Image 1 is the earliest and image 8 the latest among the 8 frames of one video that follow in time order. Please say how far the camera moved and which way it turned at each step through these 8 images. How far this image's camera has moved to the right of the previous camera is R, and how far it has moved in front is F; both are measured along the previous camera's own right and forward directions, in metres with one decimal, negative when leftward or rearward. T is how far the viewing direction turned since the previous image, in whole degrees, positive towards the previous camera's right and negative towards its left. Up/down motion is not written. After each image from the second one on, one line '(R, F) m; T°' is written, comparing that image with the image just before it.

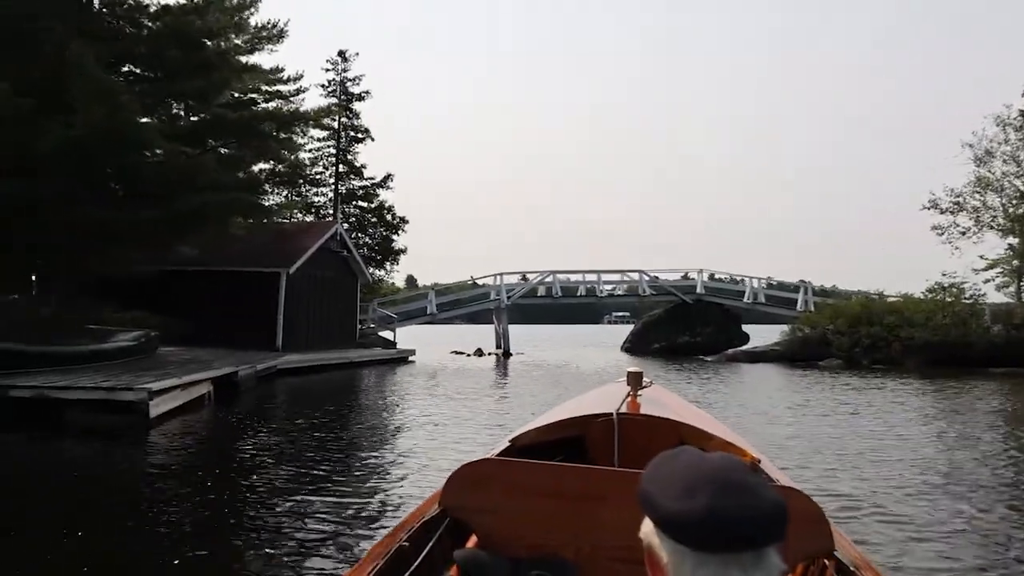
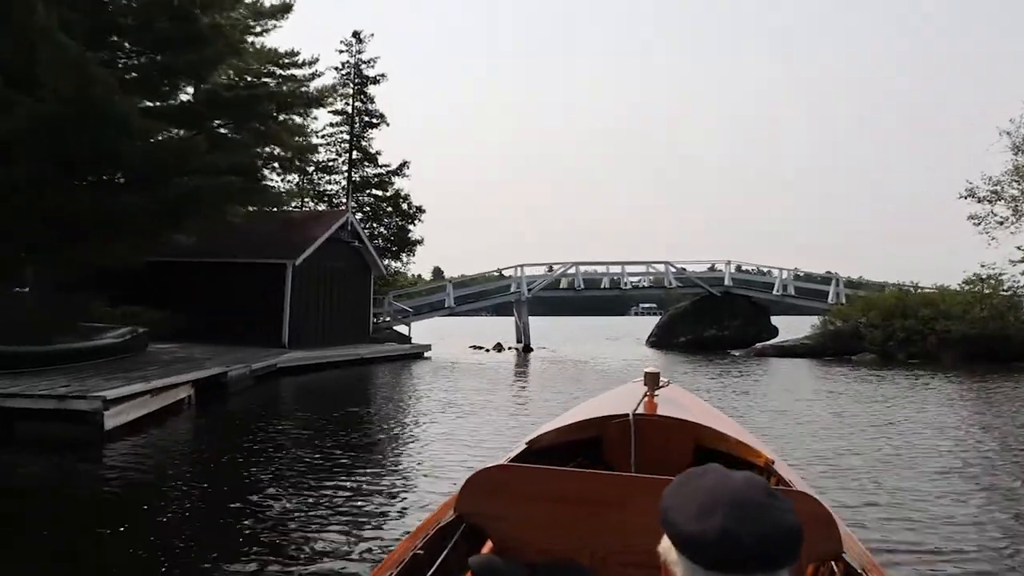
(+0.2, +0.6) m; -2°
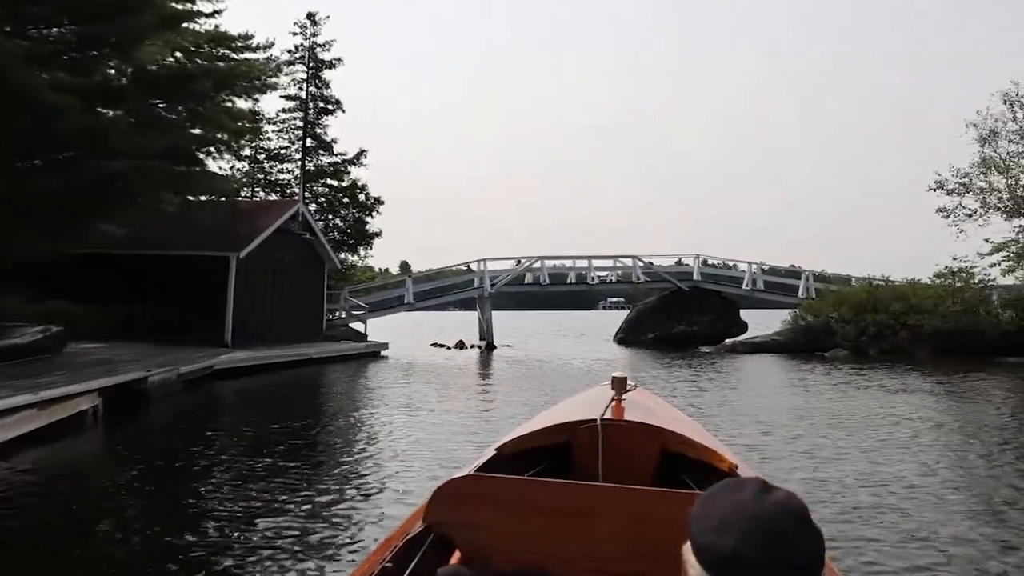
(+0.1, +0.8) m; +2°
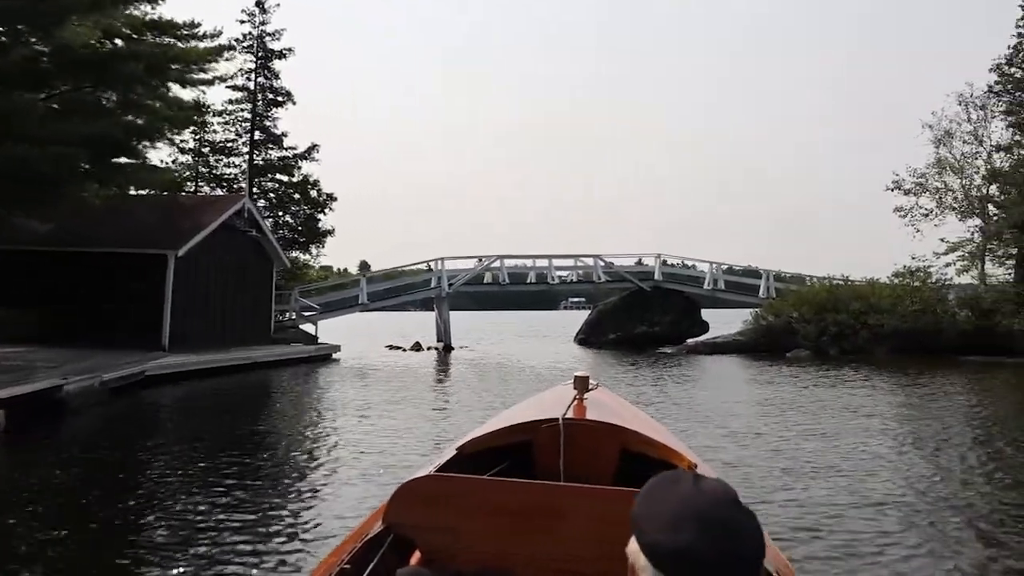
(+0.1, +0.6) m; +3°
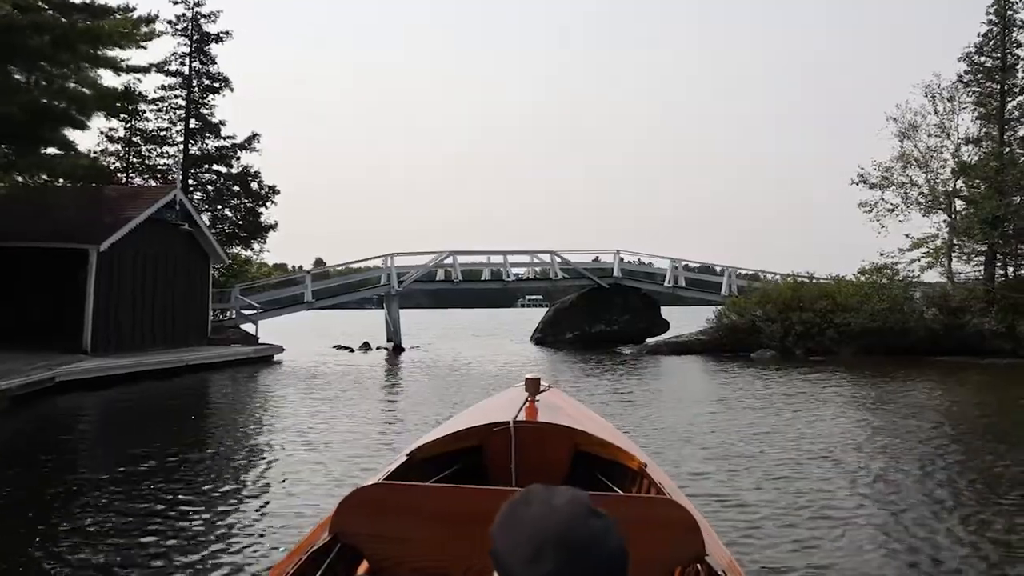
(+0.1, +0.9) m; +3°
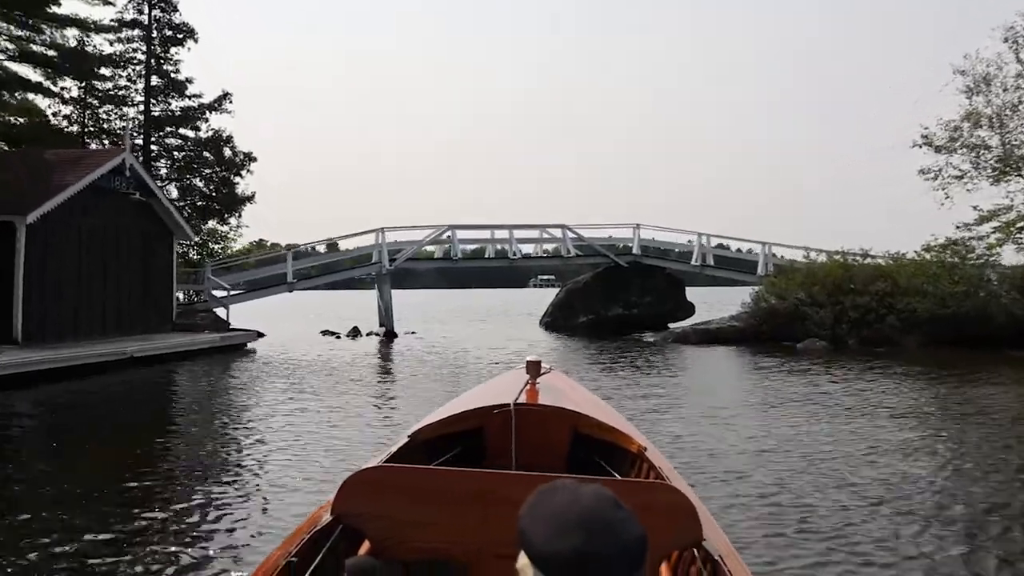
(+0.1, +2.3) m; -1°
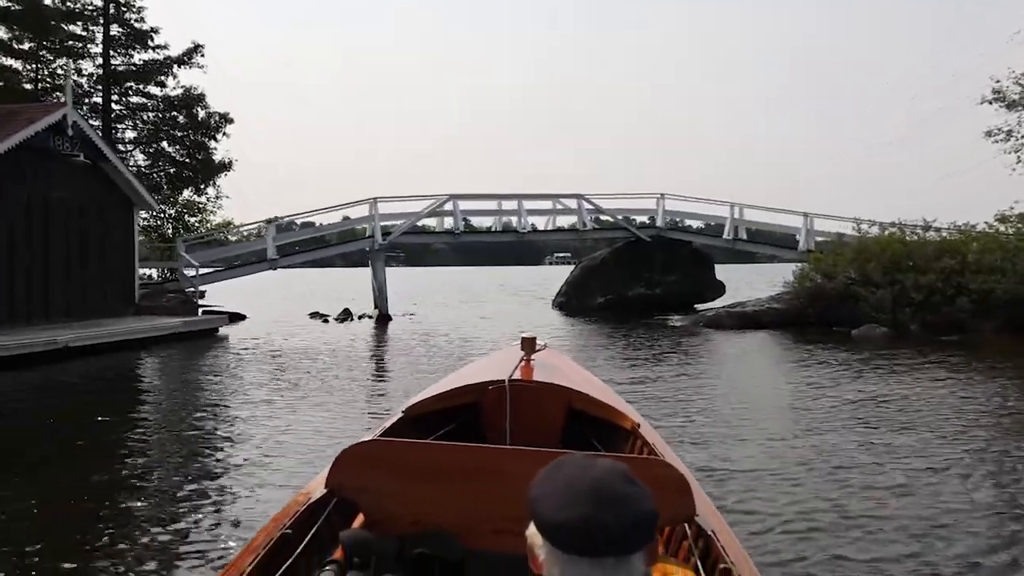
(+0.2, +2.0) m; -1°
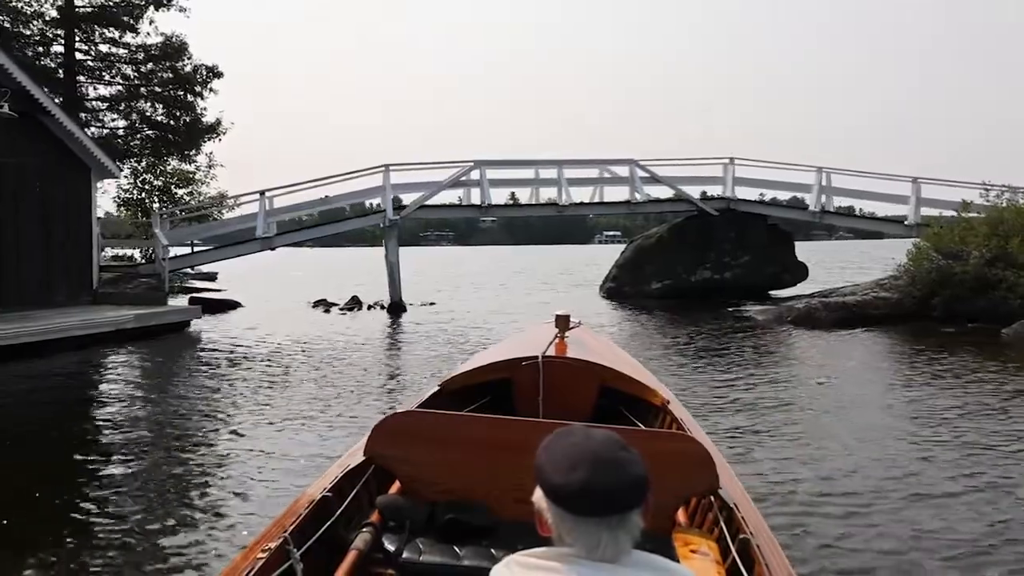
(+0.2, +2.7) m; -3°
